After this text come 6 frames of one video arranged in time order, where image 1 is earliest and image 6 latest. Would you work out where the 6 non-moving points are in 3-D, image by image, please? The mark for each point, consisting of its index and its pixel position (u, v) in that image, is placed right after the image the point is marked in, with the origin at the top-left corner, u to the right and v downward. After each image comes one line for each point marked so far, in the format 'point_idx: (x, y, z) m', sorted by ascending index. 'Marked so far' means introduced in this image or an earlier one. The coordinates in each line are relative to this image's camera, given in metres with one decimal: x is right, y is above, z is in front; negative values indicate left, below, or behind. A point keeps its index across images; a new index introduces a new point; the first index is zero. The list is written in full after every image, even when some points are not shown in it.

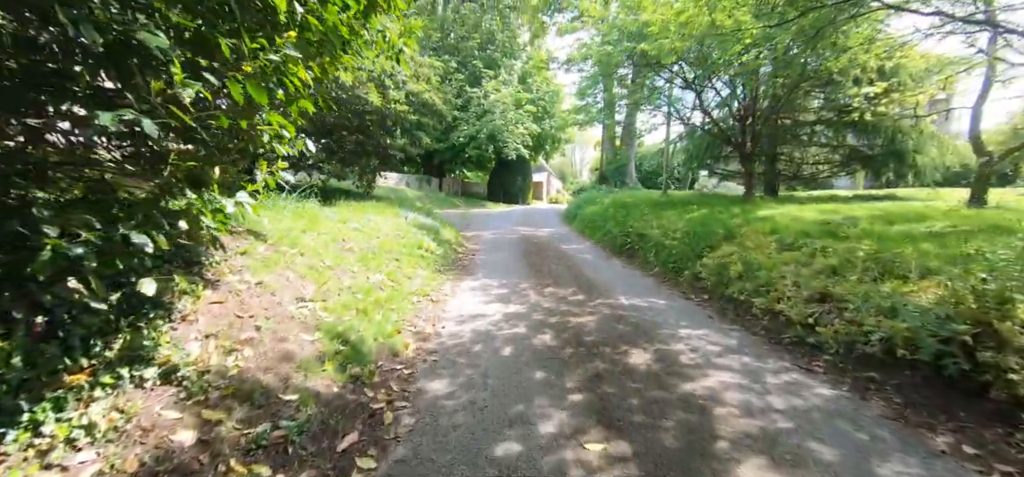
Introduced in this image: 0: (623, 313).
0: (+1.3, -0.9, +5.3) m
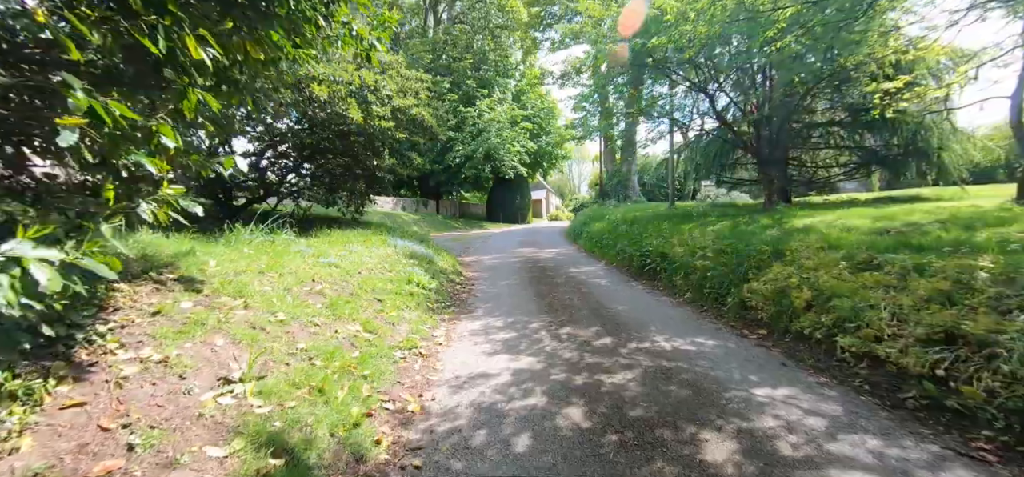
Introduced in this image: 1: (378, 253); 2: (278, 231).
0: (+1.4, -1.1, +4.1) m
1: (-2.4, -0.3, +8.3) m
2: (-4.1, +0.1, +8.1) m
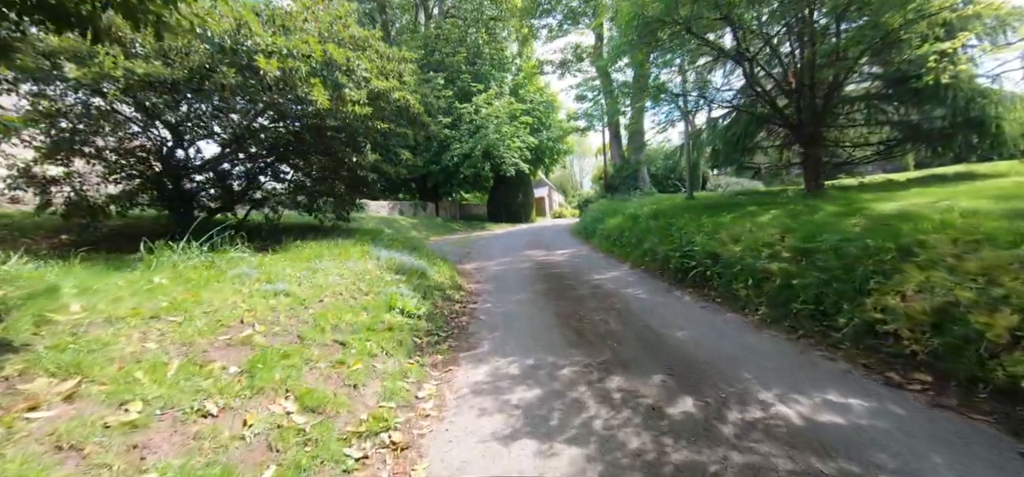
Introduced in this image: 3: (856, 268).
0: (+1.6, -1.1, +2.3) m
1: (-2.3, -0.4, +6.5) m
2: (-3.9, -0.1, +6.3) m
3: (+3.3, -0.3, +4.4) m
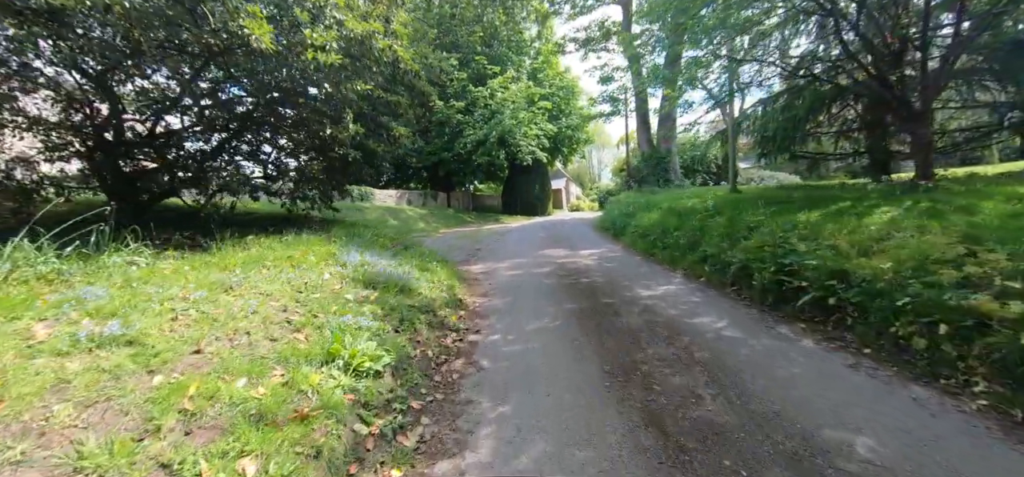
0: (+1.6, -1.3, +0.1) m
1: (-2.1, -0.4, +4.4) m
2: (-3.8, -0.1, +4.2) m
3: (+3.4, -0.4, +2.1) m
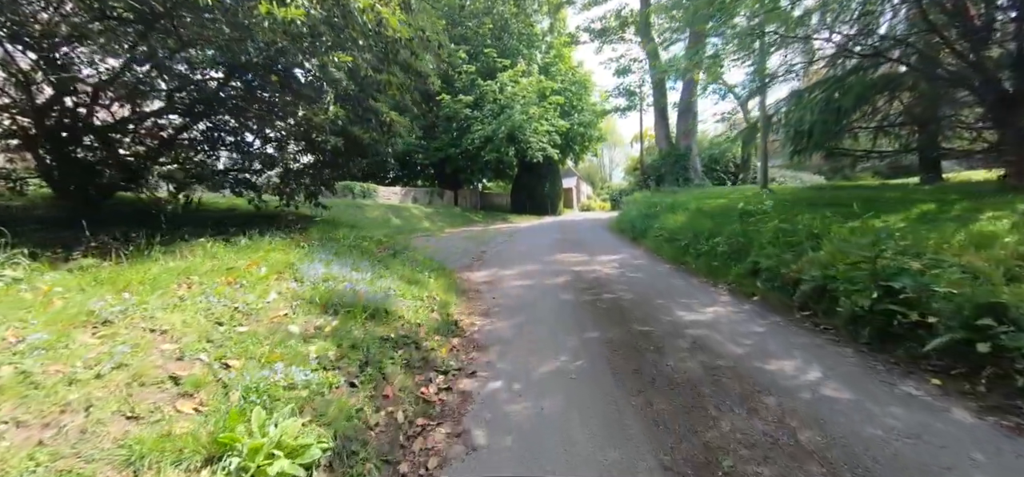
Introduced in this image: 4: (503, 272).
0: (+1.6, -1.4, -1.3) m
1: (-2.0, -0.5, +3.2) m
2: (-3.7, -0.1, +3.0) m
3: (+3.4, -0.5, +0.7) m
4: (-0.2, -0.6, +8.4) m
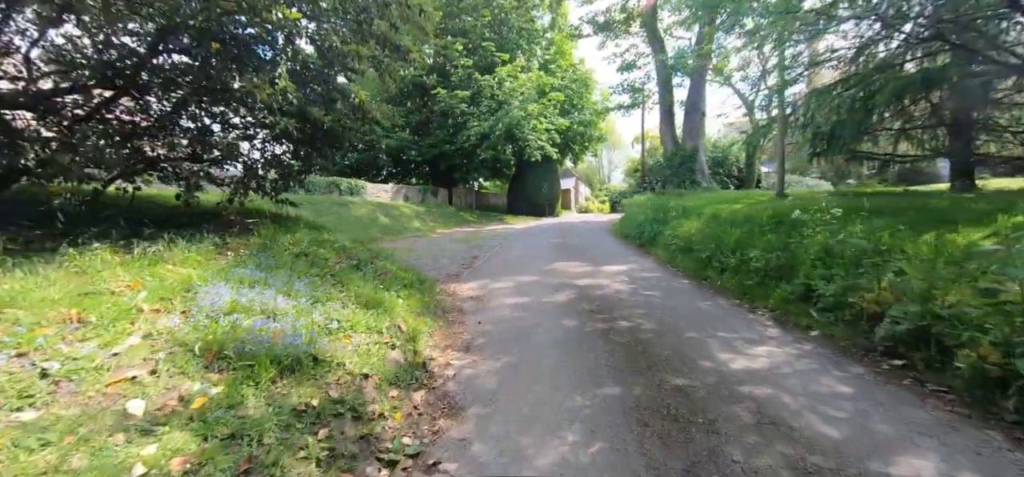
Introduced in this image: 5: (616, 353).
0: (+1.5, -1.5, -2.5) m
1: (-2.1, -0.6, +1.9) m
2: (-3.8, -0.2, +1.7) m
3: (+3.3, -0.7, -0.5) m
4: (-0.3, -0.7, +7.1) m
5: (+0.9, -1.0, +3.9) m
